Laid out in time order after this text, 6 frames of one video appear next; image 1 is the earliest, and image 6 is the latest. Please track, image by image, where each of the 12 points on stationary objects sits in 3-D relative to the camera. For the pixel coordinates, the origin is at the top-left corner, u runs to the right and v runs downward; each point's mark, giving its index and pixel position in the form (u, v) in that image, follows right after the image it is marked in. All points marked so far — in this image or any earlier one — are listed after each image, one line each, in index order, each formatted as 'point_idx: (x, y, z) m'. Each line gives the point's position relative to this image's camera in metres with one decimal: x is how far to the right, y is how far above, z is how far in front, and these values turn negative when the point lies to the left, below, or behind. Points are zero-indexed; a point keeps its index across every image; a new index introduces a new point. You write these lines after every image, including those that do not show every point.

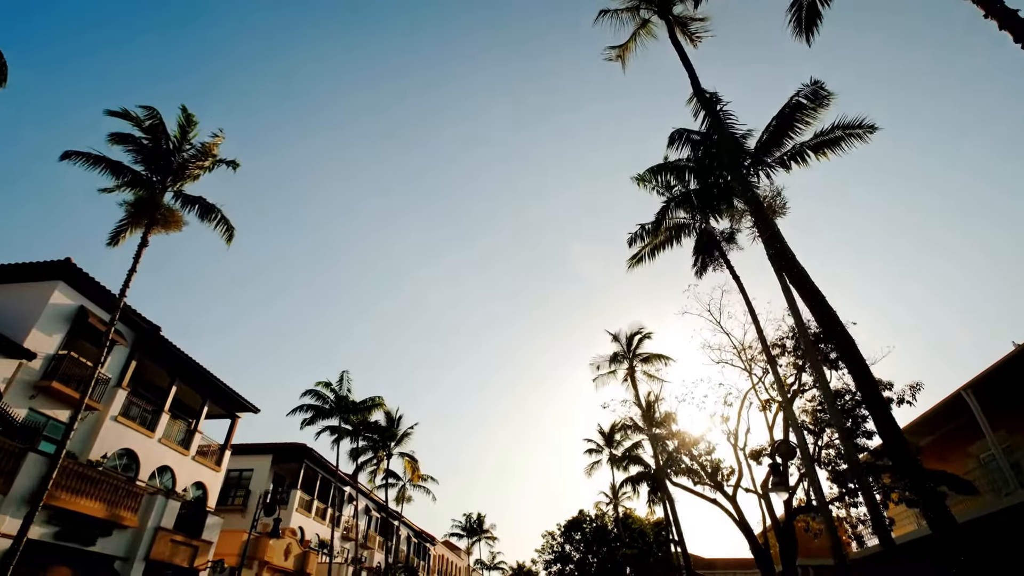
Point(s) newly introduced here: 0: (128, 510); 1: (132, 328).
0: (-12.4, -7.1, +16.4) m
1: (-14.8, -1.5, +19.9) m
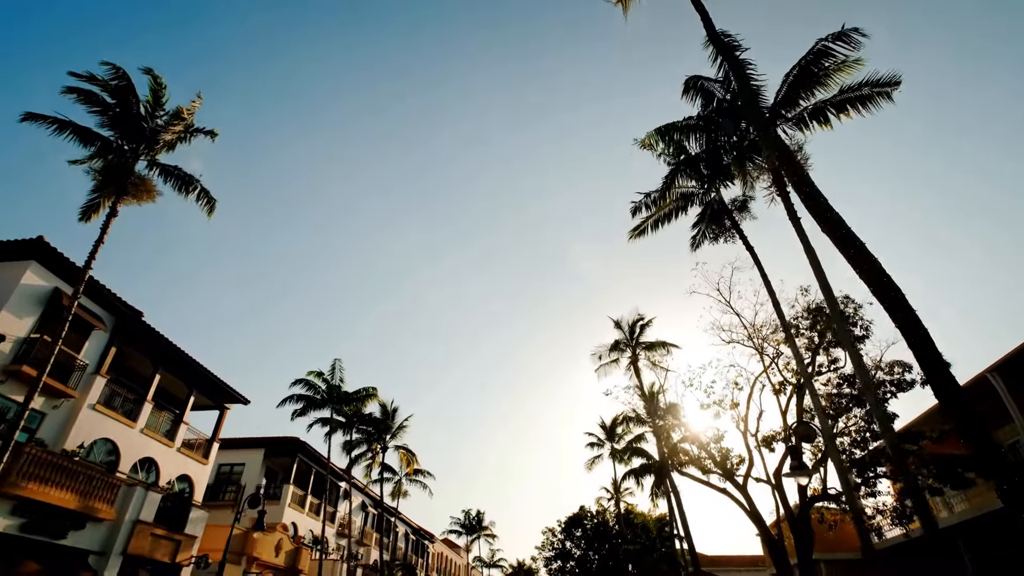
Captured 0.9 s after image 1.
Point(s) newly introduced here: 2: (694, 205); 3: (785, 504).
0: (-12.4, -6.5, +15.5) m
1: (-14.9, -0.9, +19.0) m
2: (+4.9, +2.3, +13.6) m
3: (+7.5, -5.9, +14.1) m
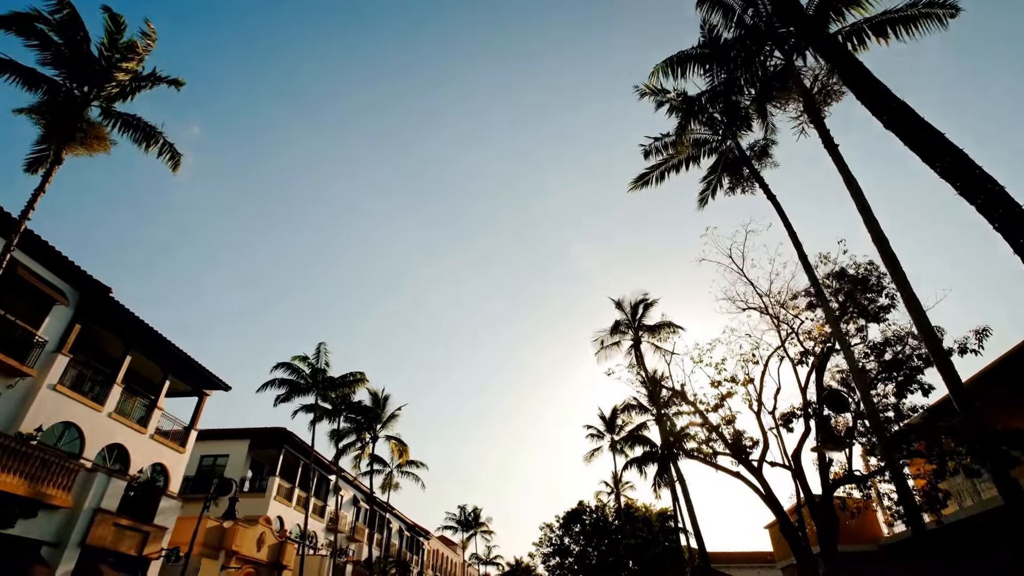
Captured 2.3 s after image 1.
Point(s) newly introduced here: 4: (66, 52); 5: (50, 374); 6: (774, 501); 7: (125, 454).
0: (-12.6, -5.5, +14.2) m
1: (-15.1, 0.0, +17.7) m
2: (+4.7, +3.3, +12.3) m
3: (+7.3, -5.0, +12.8) m
4: (-9.9, +5.3, +11.4) m
5: (-14.8, -2.8, +16.4) m
6: (+6.8, -5.5, +13.2) m
7: (-14.5, -6.2, +19.1) m
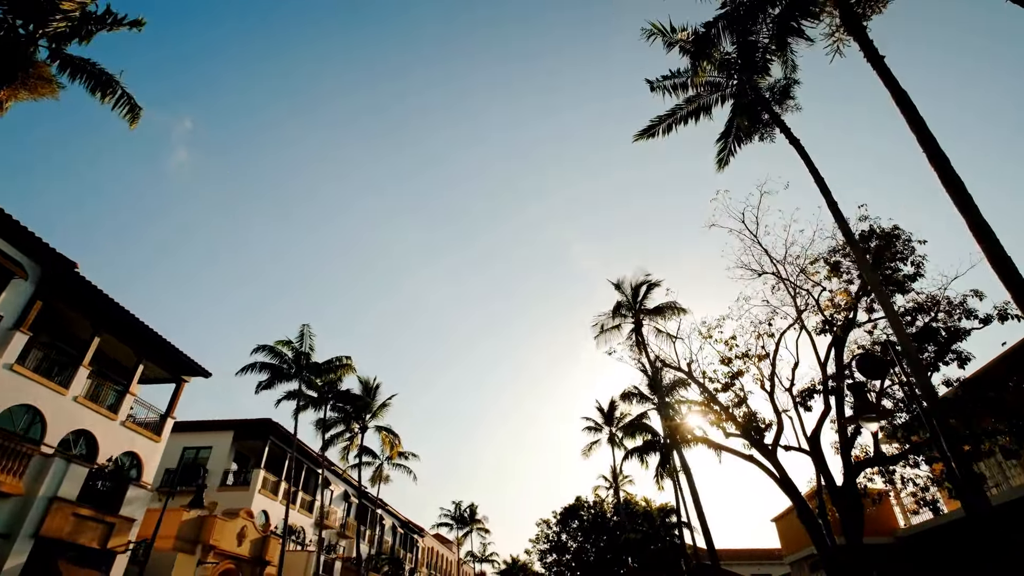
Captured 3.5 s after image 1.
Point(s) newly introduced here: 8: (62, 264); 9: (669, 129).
0: (-12.8, -4.7, +13.0) m
1: (-15.3, +0.9, +16.5) m
2: (+4.5, +4.1, +11.2) m
3: (+7.2, -4.2, +11.7) m
4: (-10.1, +6.1, +10.2) m
5: (-15.0, -1.9, +15.1) m
6: (+6.6, -4.7, +12.1) m
7: (-14.7, -5.4, +17.9) m
8: (-14.8, +0.7, +16.8) m
9: (+3.8, +3.7, +12.1) m
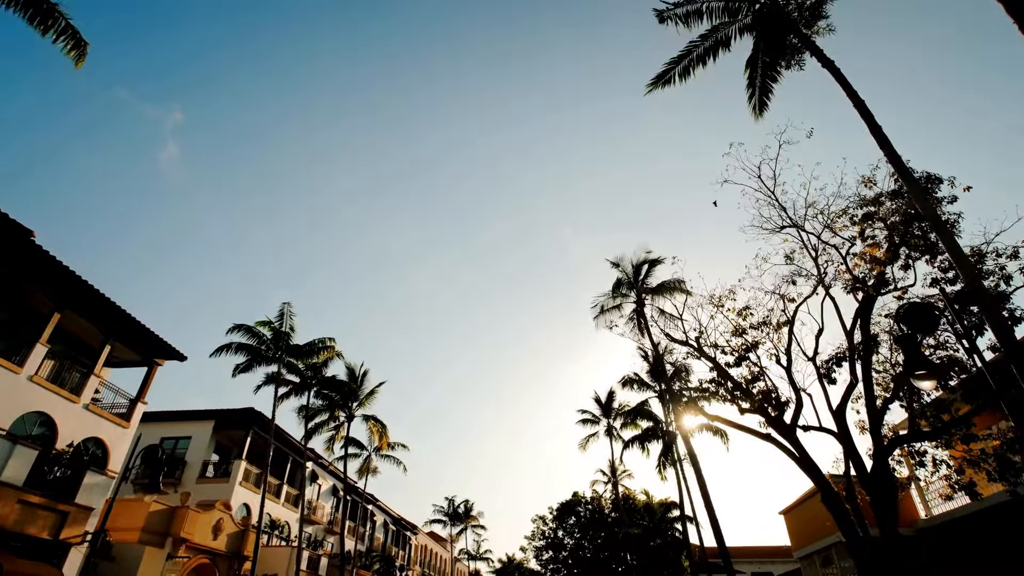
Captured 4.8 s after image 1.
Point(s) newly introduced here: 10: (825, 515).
0: (-13.0, -3.8, +11.6) m
1: (-15.5, +1.8, +15.1) m
2: (+4.4, +4.9, +9.9) m
3: (+7.0, -3.3, +10.5) m
4: (-10.2, +7.0, +8.8) m
5: (-15.2, -1.0, +13.8) m
6: (+6.4, -3.8, +10.9) m
7: (-14.9, -4.4, +16.5) m
8: (-15.0, +1.7, +15.4) m
9: (+3.6, +4.6, +10.8) m
10: (+11.6, -8.4, +18.9) m
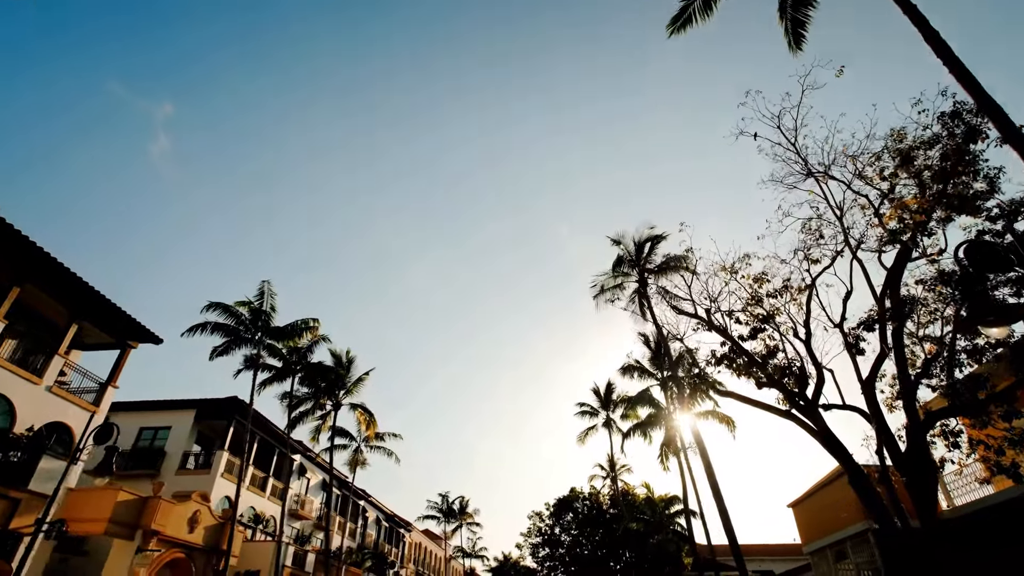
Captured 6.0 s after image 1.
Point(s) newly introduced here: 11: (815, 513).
0: (-13.1, -2.9, +10.4) m
1: (-15.7, +2.7, +13.9) m
2: (+4.2, +5.7, +8.8) m
3: (+6.8, -2.6, +9.4) m
4: (-10.4, +7.8, +7.7) m
5: (-15.4, -0.1, +12.6) m
6: (+6.2, -3.1, +9.8) m
7: (-15.1, -3.6, +15.3) m
8: (-15.1, +2.5, +14.2) m
9: (+3.5, +5.4, +9.7) m
10: (+11.4, -7.7, +17.9) m
11: (+11.7, -8.7, +19.7) m
